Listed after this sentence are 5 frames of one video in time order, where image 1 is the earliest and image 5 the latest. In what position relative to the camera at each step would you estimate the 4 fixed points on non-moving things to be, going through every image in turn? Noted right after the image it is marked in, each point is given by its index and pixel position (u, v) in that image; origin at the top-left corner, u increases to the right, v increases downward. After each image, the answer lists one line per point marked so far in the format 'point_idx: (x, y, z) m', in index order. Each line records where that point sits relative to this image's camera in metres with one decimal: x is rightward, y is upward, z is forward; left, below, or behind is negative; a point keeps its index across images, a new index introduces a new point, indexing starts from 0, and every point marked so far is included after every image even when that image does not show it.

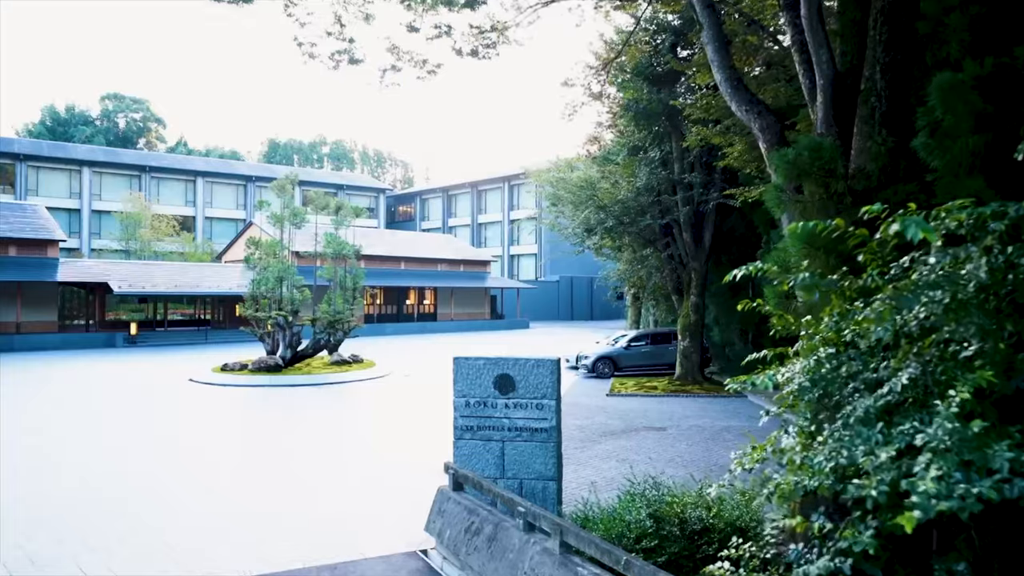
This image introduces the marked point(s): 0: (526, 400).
0: (+0.1, -1.1, +7.3) m
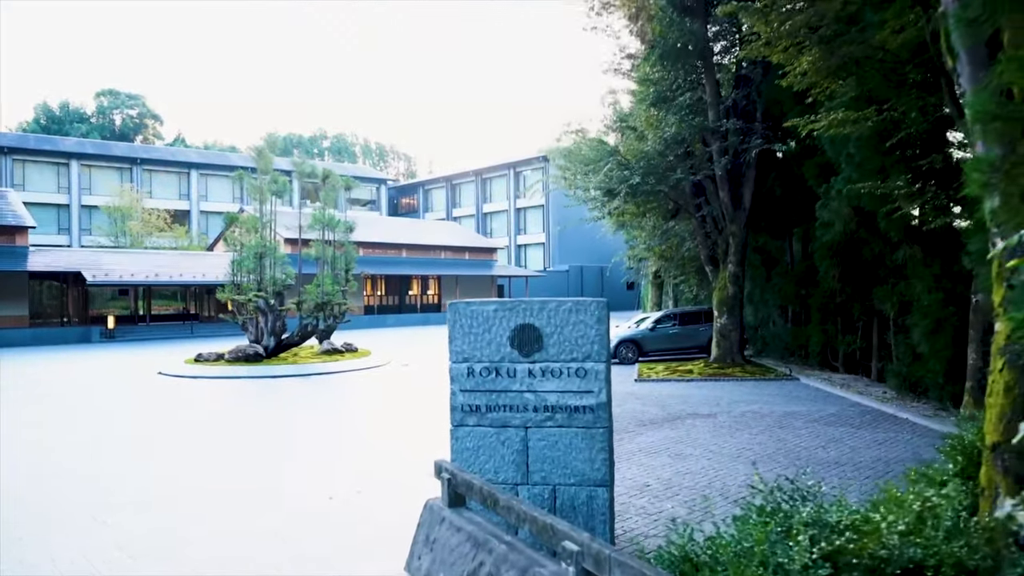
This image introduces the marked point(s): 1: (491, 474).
0: (+0.3, -0.5, +4.8) m
1: (-0.1, -1.3, +5.0) m
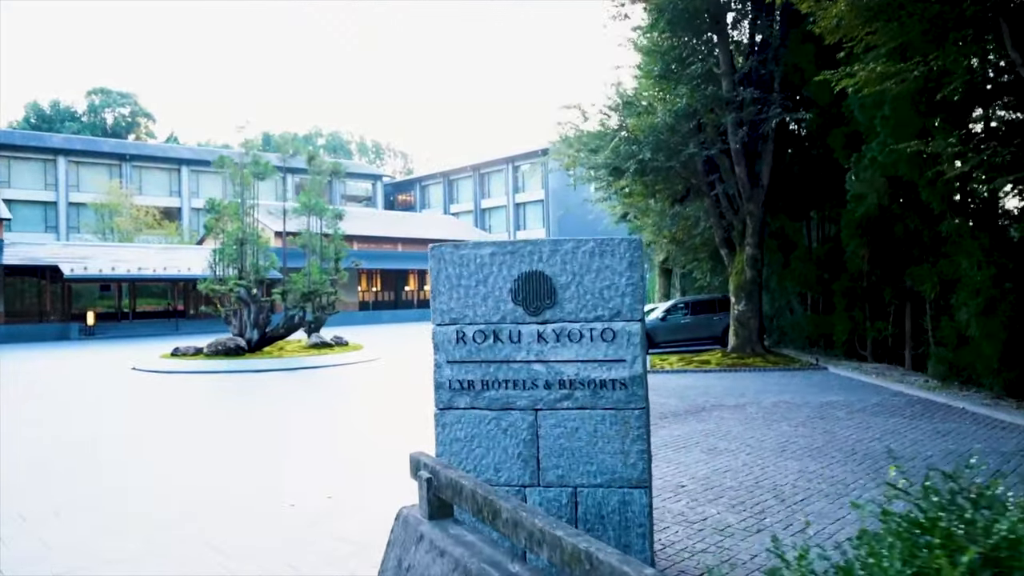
0: (+0.3, -0.2, +3.6) m
1: (-0.1, -0.9, +3.7) m
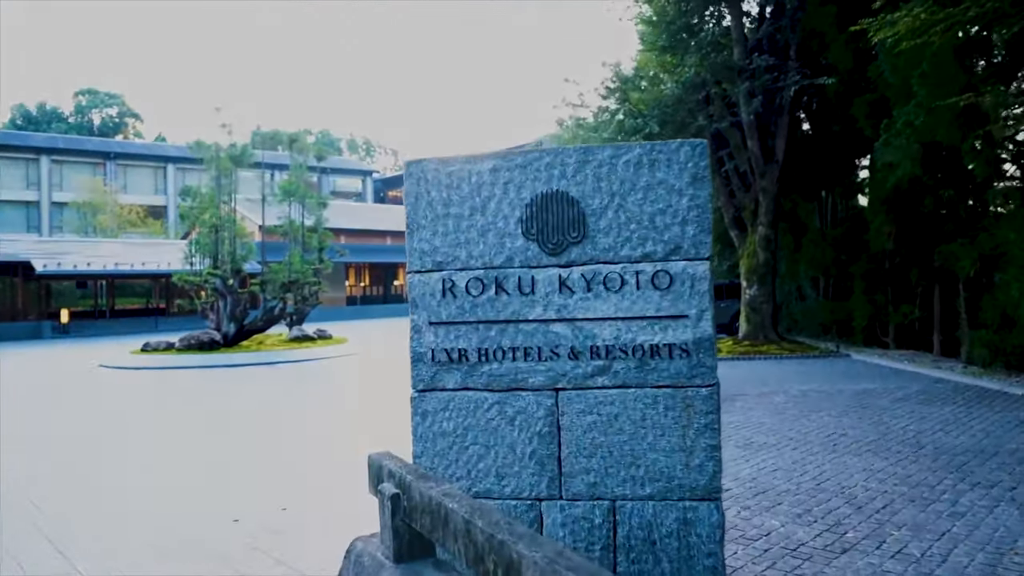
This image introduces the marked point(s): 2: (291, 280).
0: (+0.3, +0.1, +2.5) m
1: (-0.1, -0.7, +2.6) m
2: (-5.6, +0.1, +18.7) m
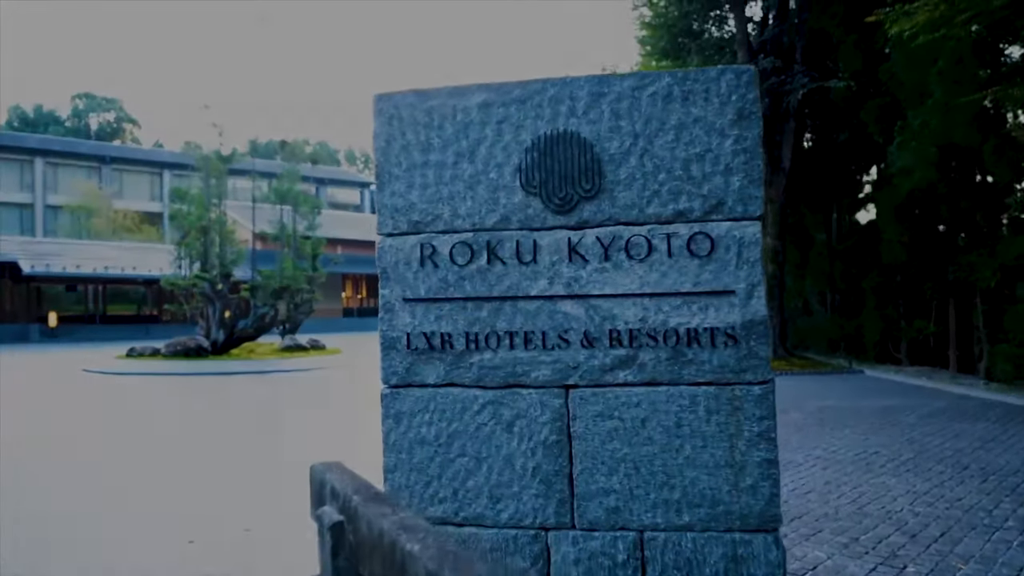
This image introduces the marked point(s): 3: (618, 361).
0: (+0.3, +0.1, +2.0) m
1: (-0.1, -0.6, +2.1) m
2: (-5.6, -0.1, +18.2) m
3: (+0.3, -0.2, +2.0) m
